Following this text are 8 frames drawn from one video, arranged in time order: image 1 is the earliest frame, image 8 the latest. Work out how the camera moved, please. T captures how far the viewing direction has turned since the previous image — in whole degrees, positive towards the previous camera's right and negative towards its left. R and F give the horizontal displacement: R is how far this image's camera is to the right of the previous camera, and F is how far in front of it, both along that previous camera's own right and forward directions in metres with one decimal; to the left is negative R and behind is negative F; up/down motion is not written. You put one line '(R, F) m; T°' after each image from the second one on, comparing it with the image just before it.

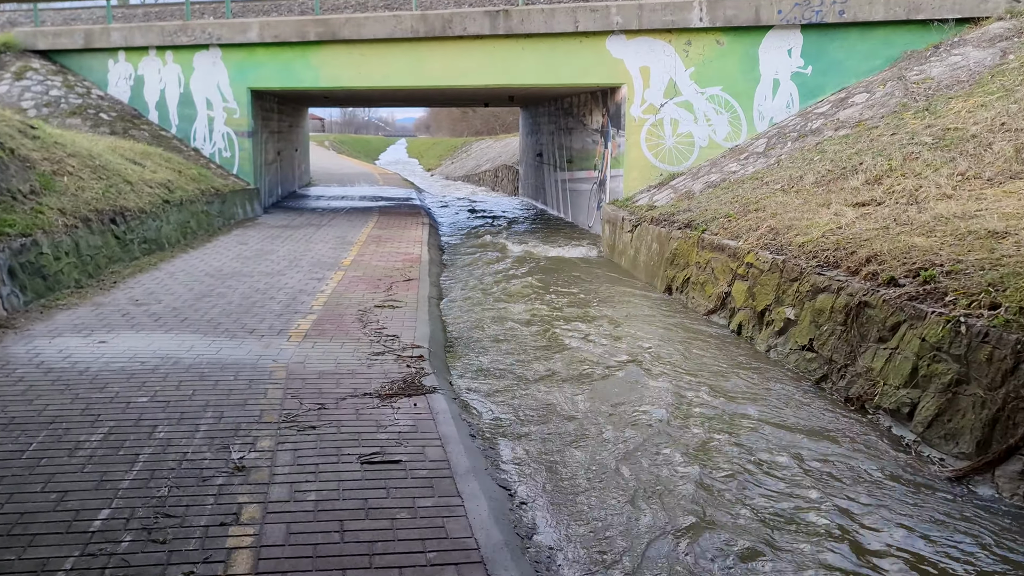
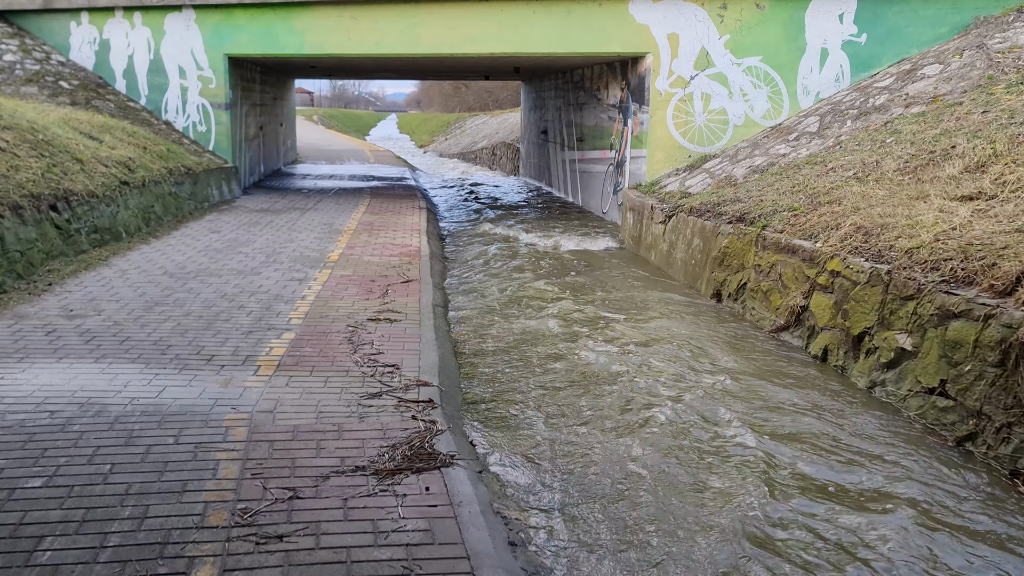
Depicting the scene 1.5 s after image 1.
(-0.3, +1.7) m; +1°
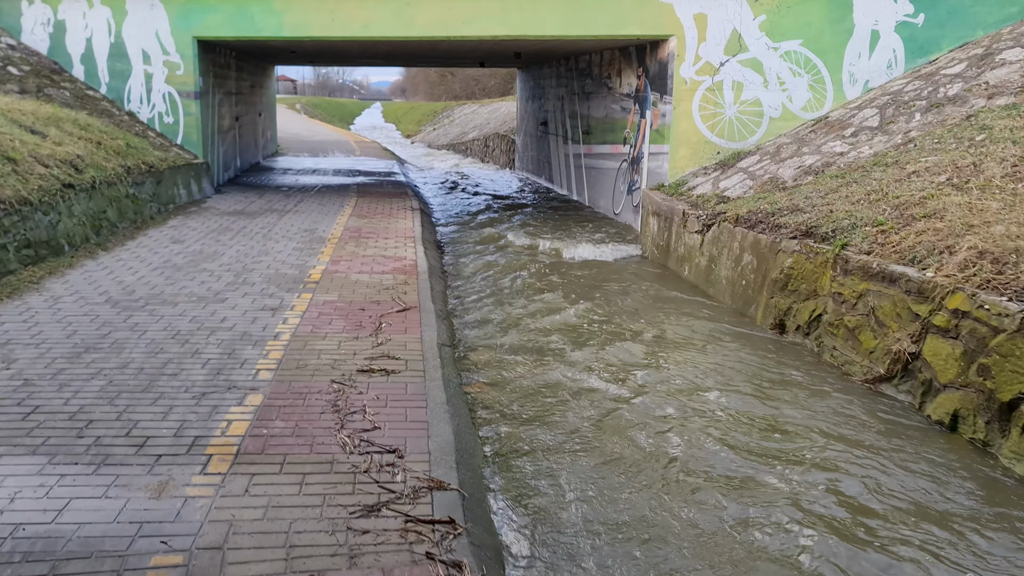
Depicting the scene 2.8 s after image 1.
(-0.3, +1.6) m; +1°
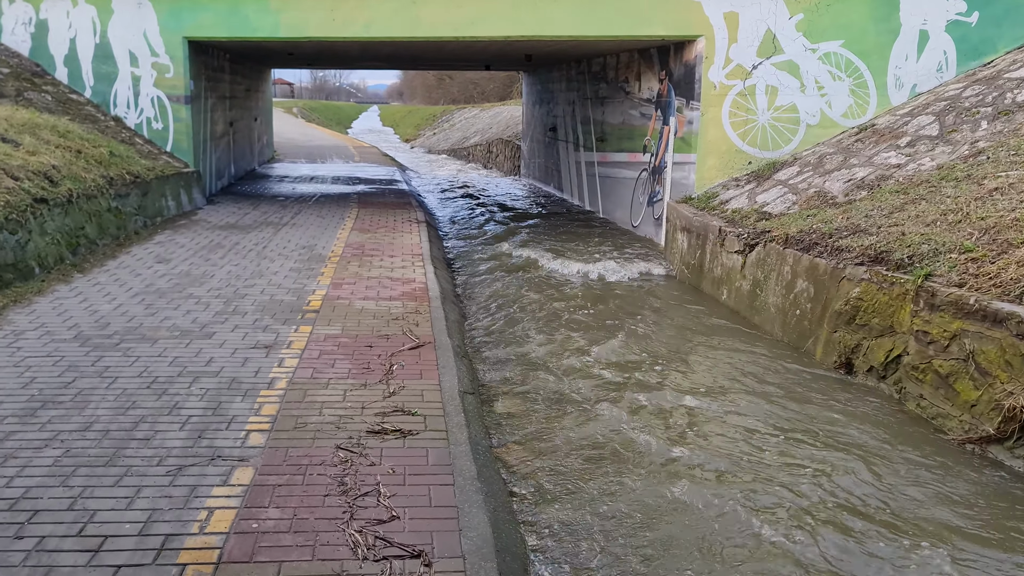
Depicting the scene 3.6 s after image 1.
(-0.2, +0.9) m; 0°
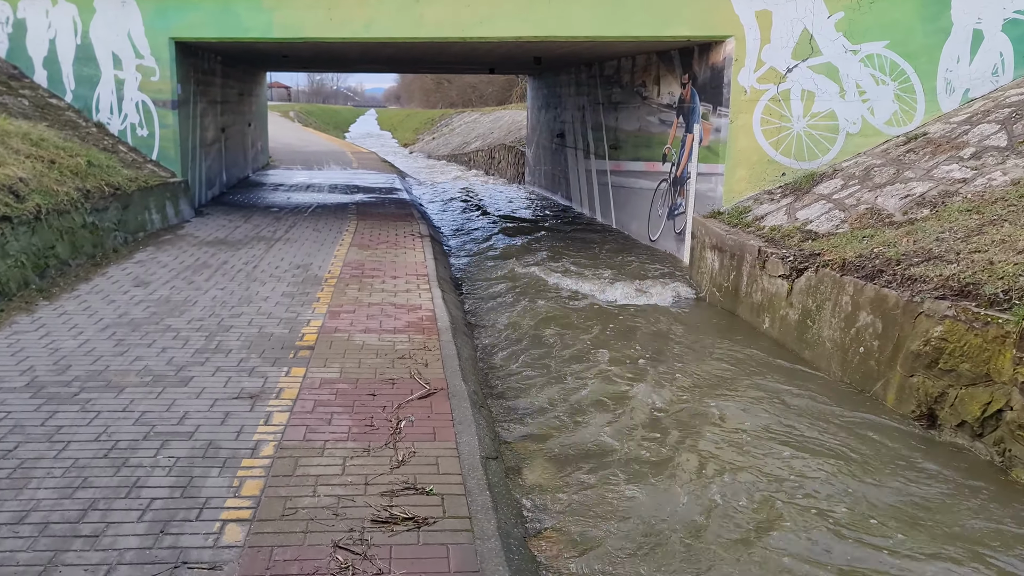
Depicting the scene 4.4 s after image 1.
(-0.2, +0.9) m; 0°
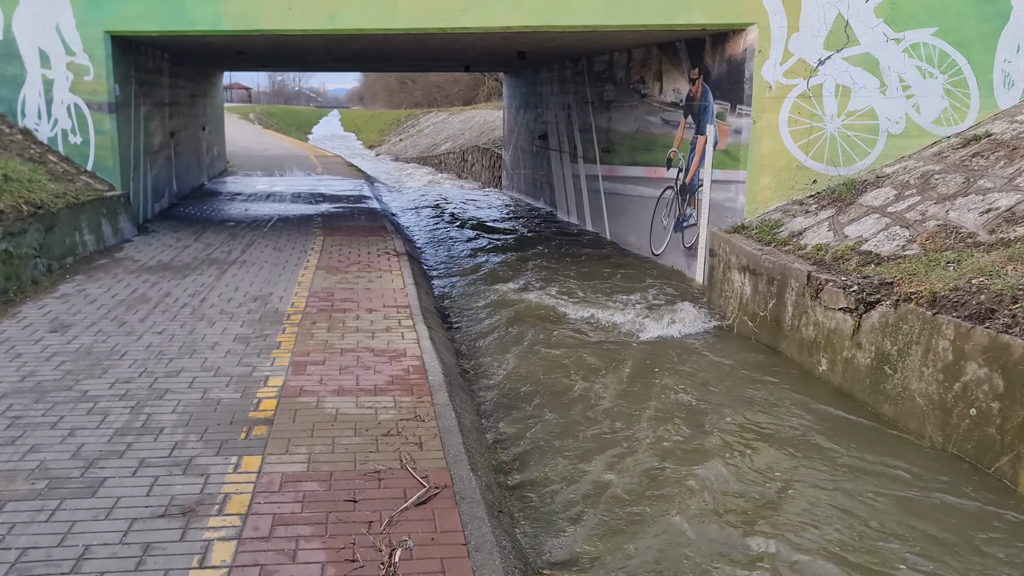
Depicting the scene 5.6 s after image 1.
(-0.3, +1.4) m; +2°
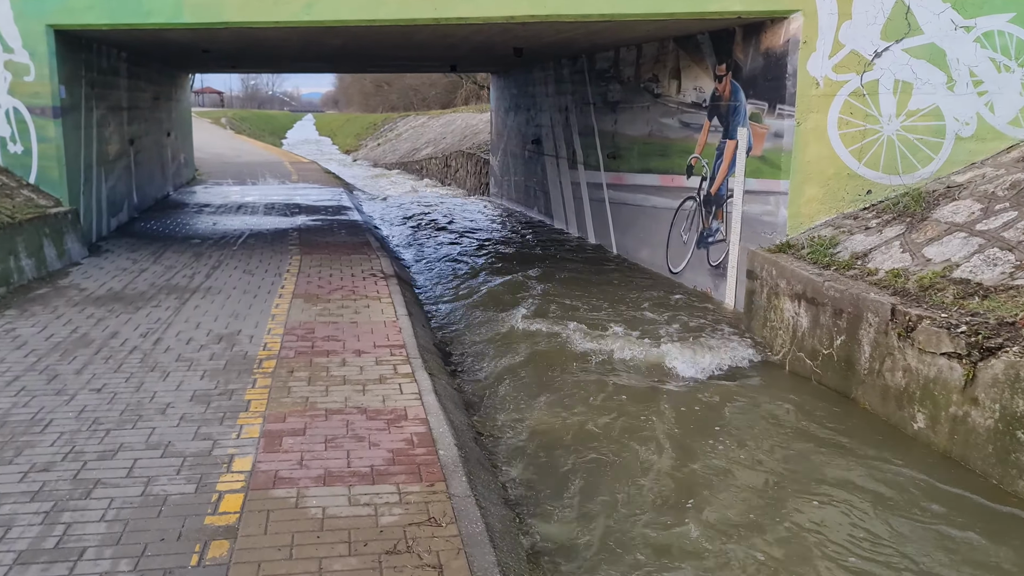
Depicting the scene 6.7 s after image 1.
(-0.3, +1.3) m; +1°
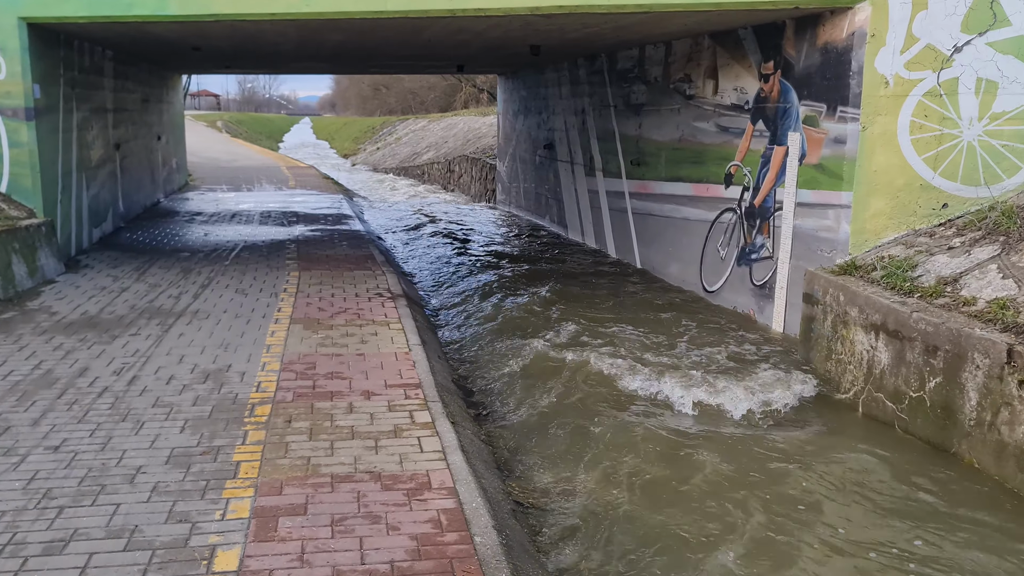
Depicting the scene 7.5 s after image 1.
(-0.2, +0.9) m; 0°
